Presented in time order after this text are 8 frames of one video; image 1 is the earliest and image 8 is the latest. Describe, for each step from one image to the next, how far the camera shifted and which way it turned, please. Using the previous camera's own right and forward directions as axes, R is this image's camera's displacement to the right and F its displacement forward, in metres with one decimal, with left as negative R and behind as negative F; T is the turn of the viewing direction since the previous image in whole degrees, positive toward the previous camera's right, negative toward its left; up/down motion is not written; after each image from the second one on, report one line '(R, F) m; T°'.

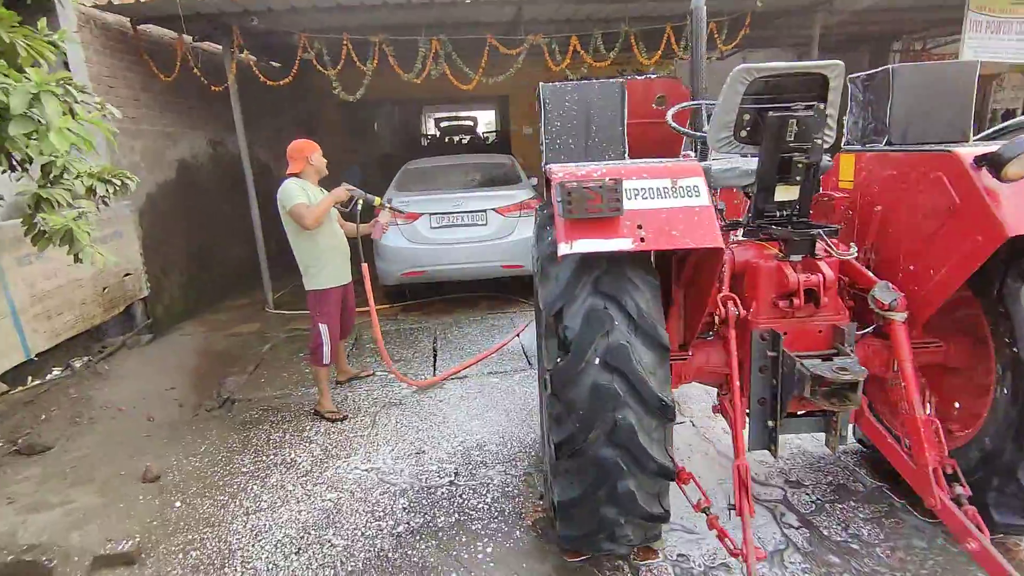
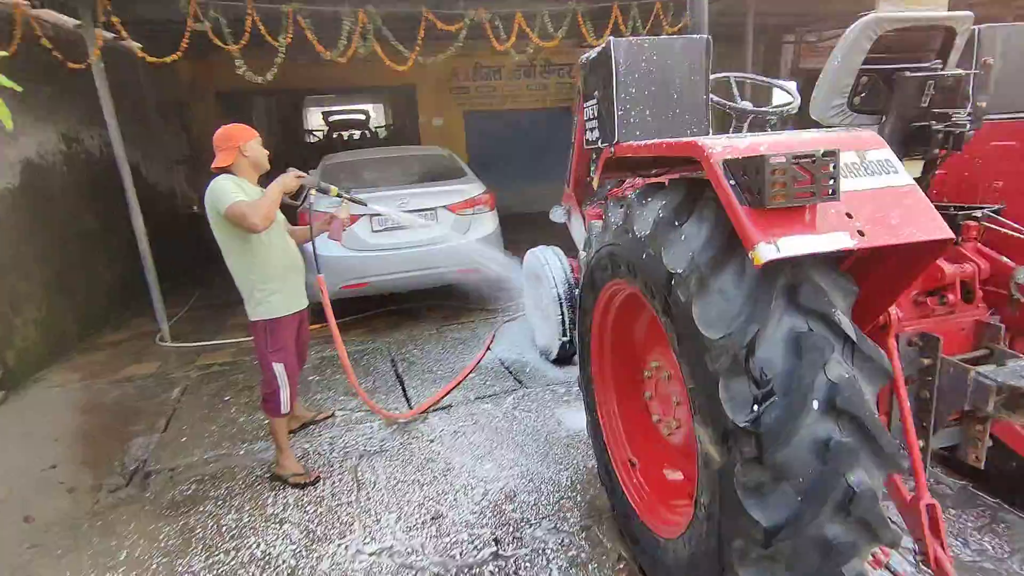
(-0.6, +0.7) m; +12°
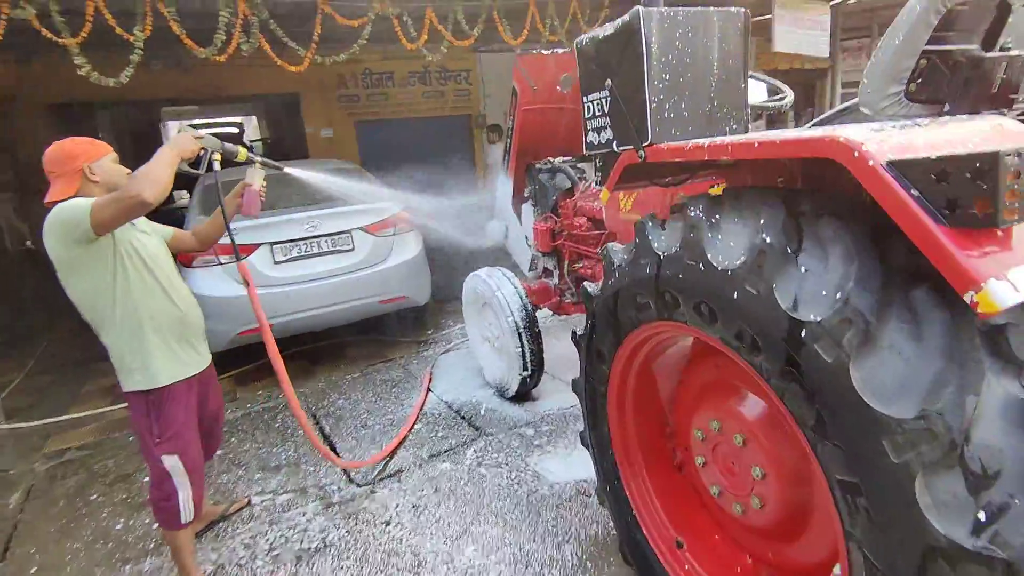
(-0.3, +0.5) m; +11°
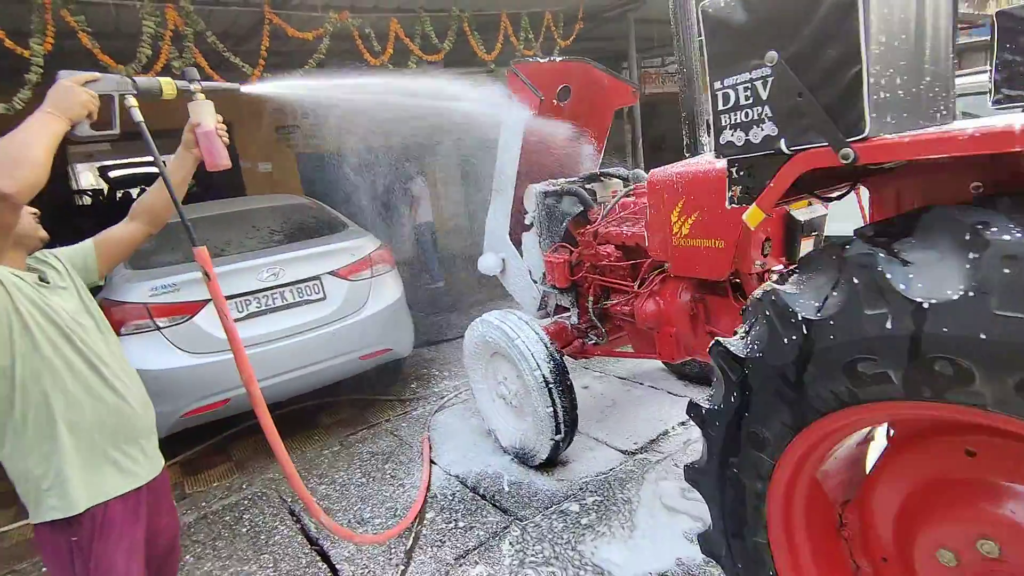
(-0.4, +0.6) m; +6°
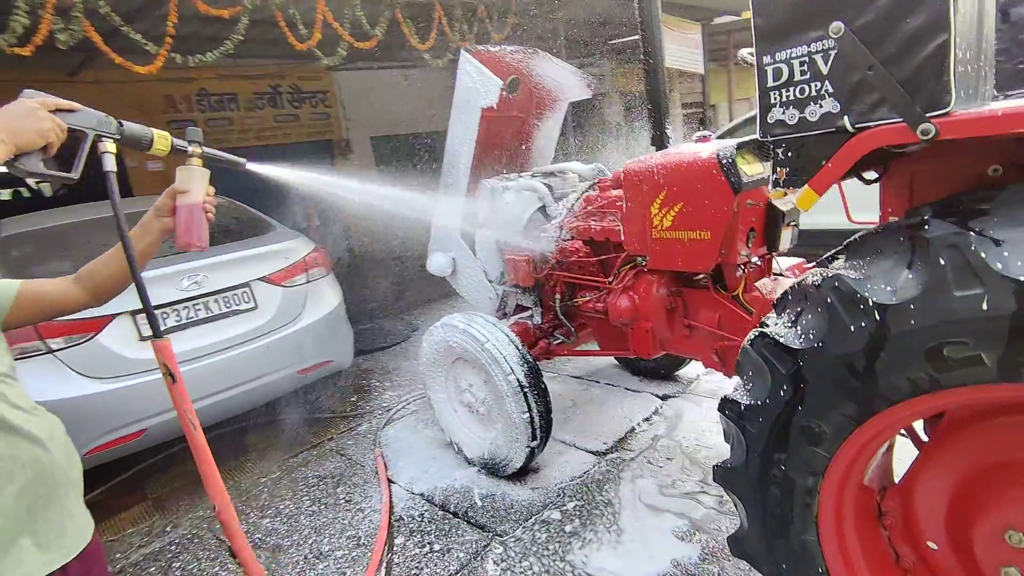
(-0.3, +0.2) m; +10°
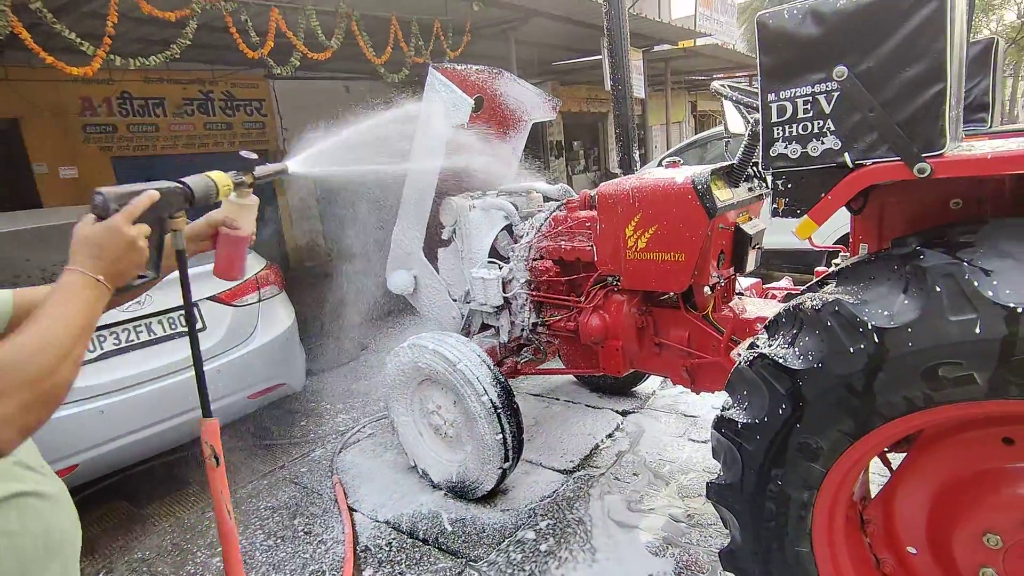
(-0.2, 0.0) m; +7°
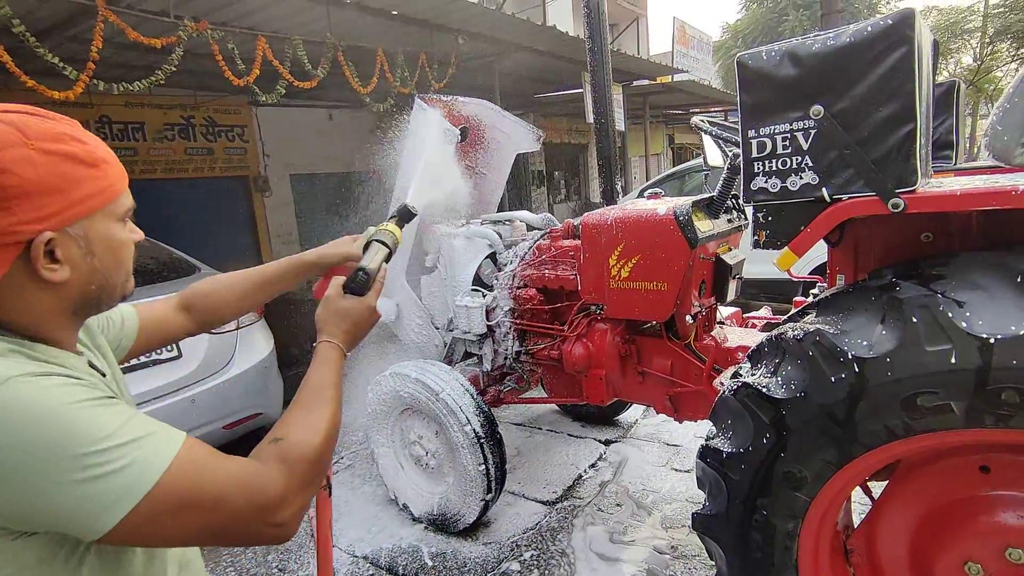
(0.0, 0.0) m; +2°
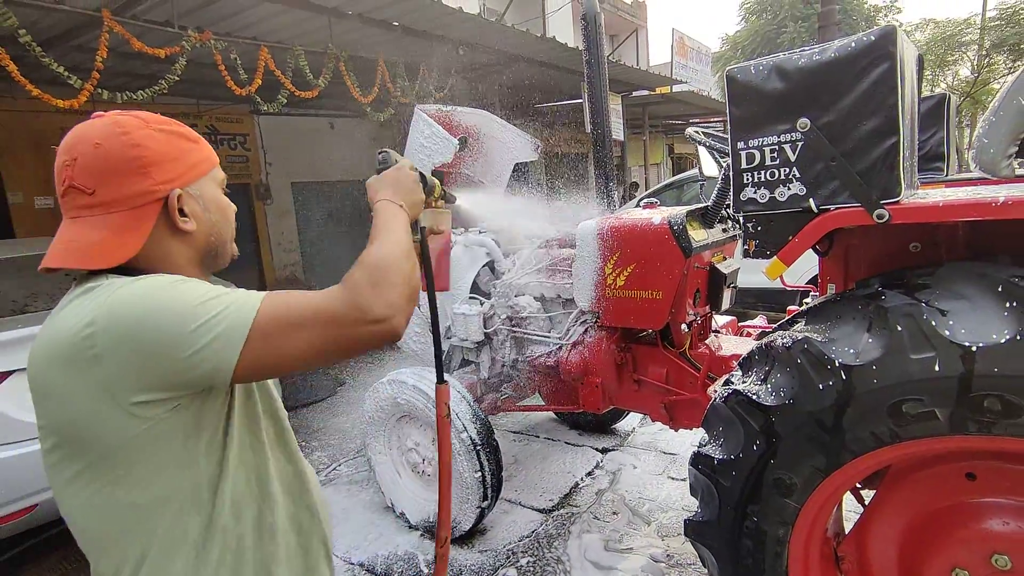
(0.0, 0.0) m; 0°
